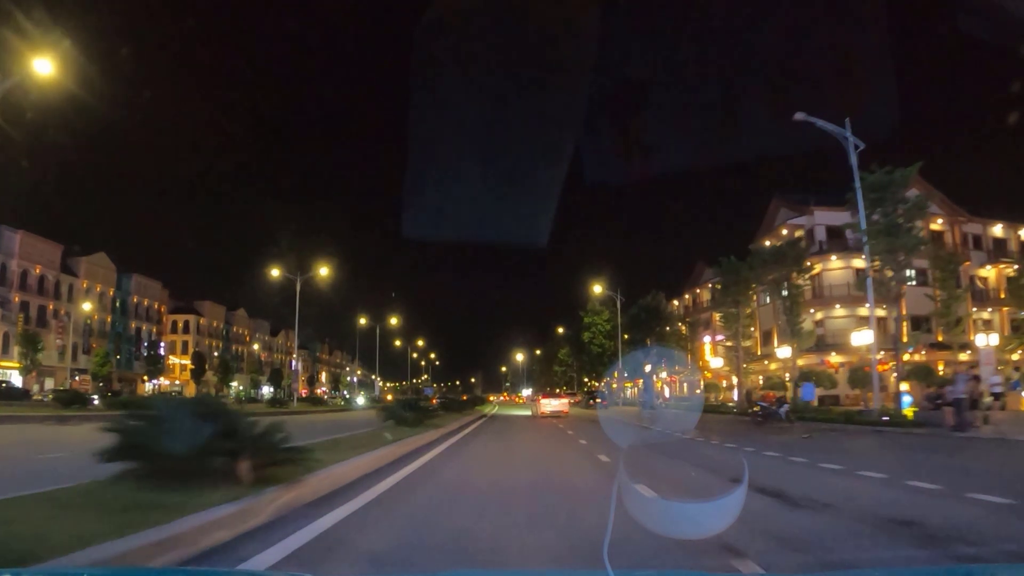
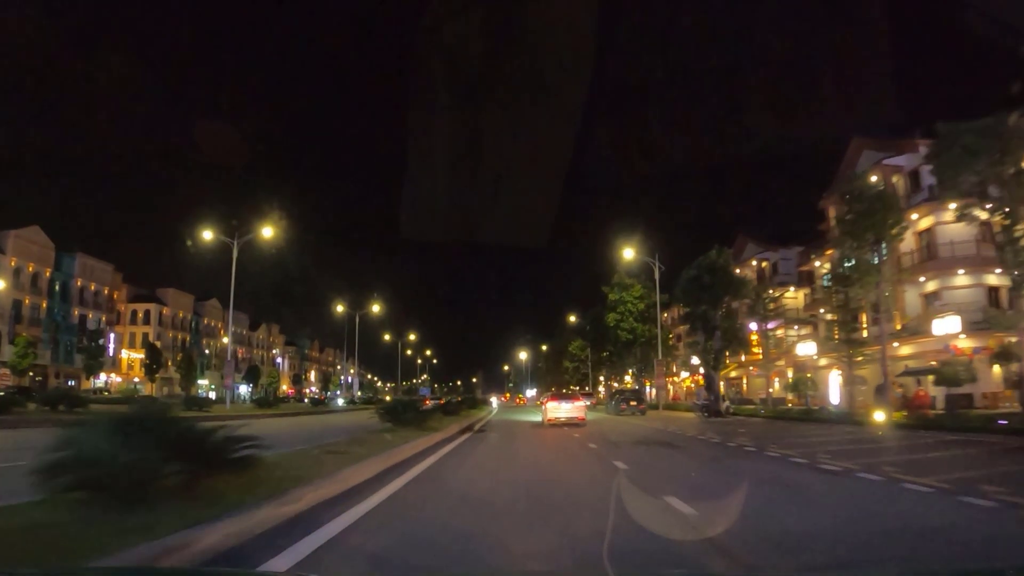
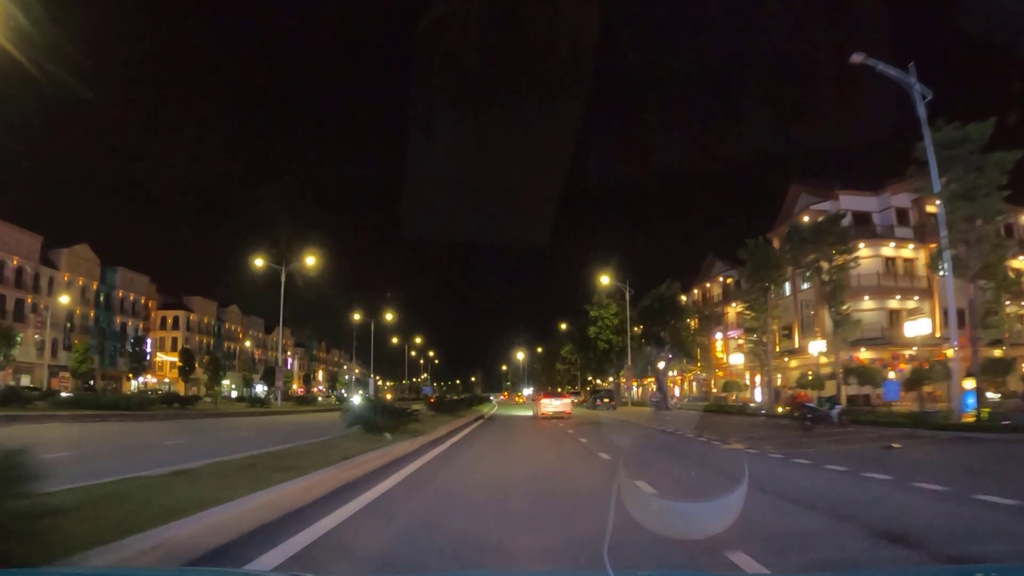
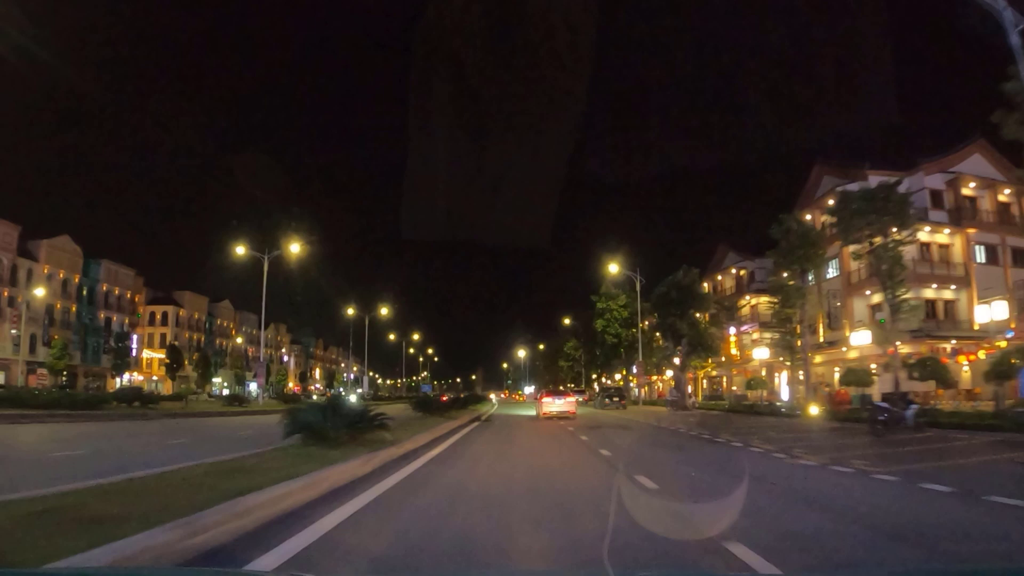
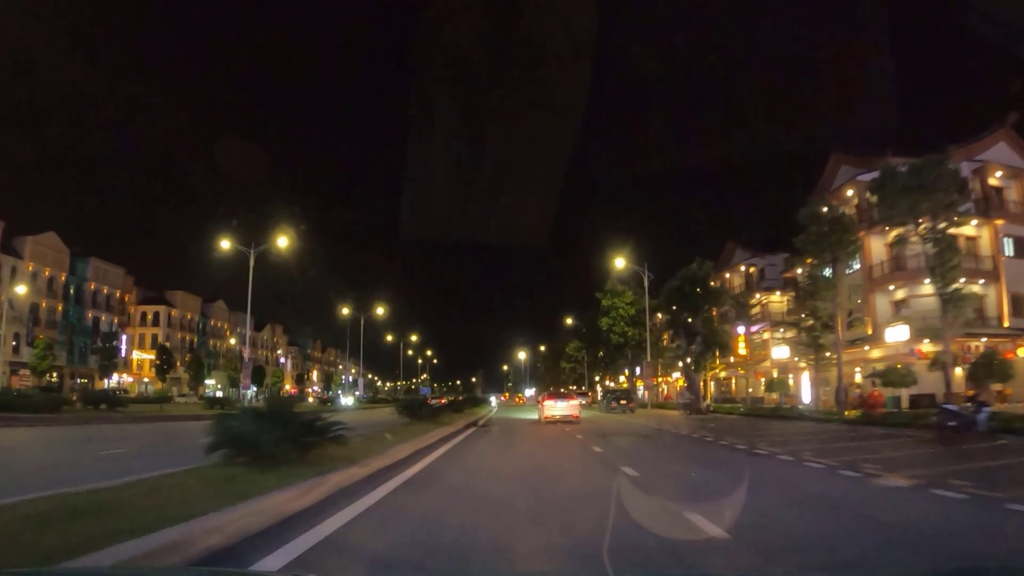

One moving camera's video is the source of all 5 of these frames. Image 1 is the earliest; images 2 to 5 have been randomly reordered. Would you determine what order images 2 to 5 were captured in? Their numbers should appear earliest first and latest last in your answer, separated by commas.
3, 4, 5, 2
